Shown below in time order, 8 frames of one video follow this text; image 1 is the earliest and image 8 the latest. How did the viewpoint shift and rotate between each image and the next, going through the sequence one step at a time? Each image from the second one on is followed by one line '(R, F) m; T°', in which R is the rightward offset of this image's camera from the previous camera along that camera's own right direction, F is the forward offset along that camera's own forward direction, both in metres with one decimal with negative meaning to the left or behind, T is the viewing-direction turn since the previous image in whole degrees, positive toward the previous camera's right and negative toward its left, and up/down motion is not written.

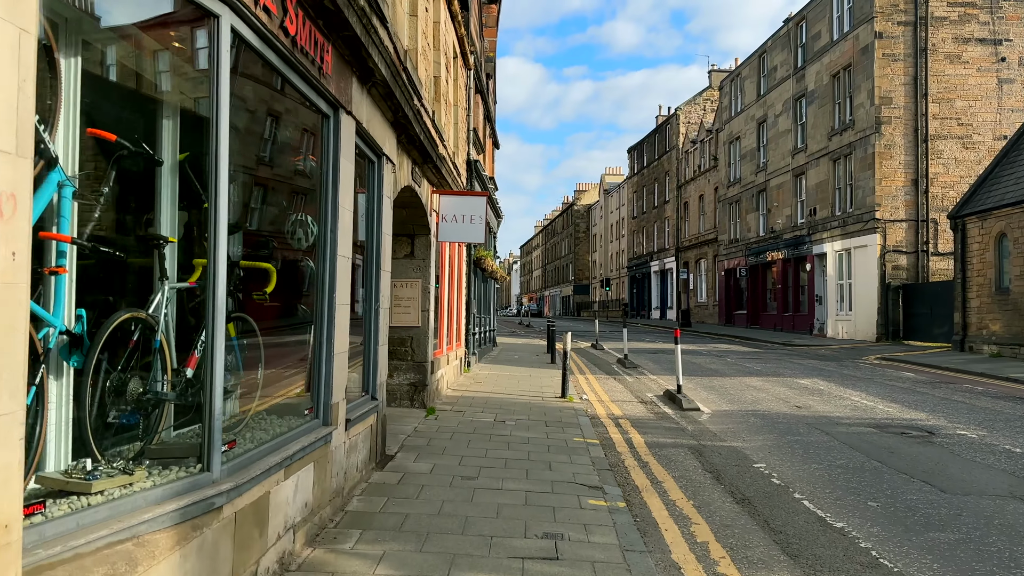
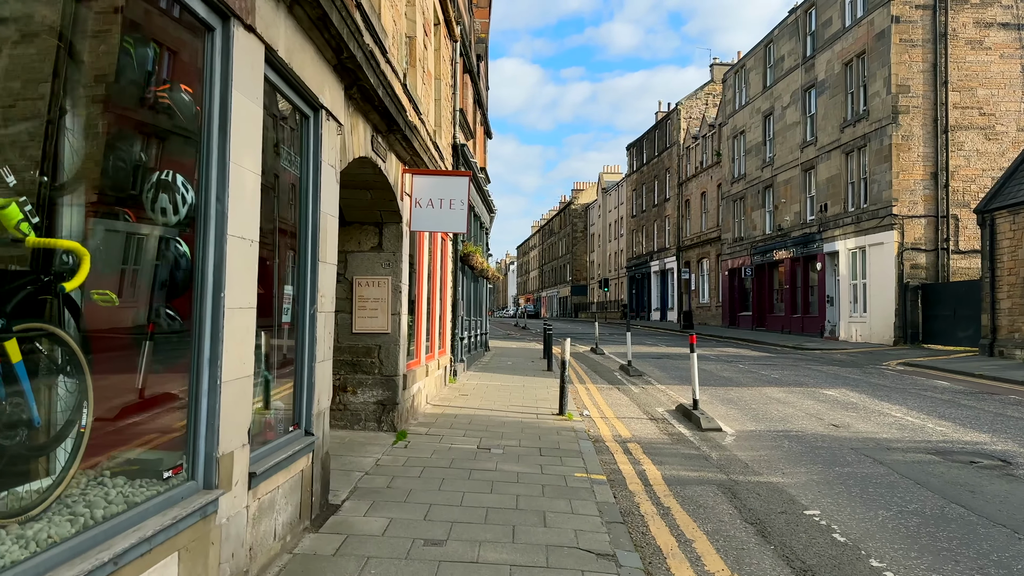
(+0.1, +1.5) m; 0°
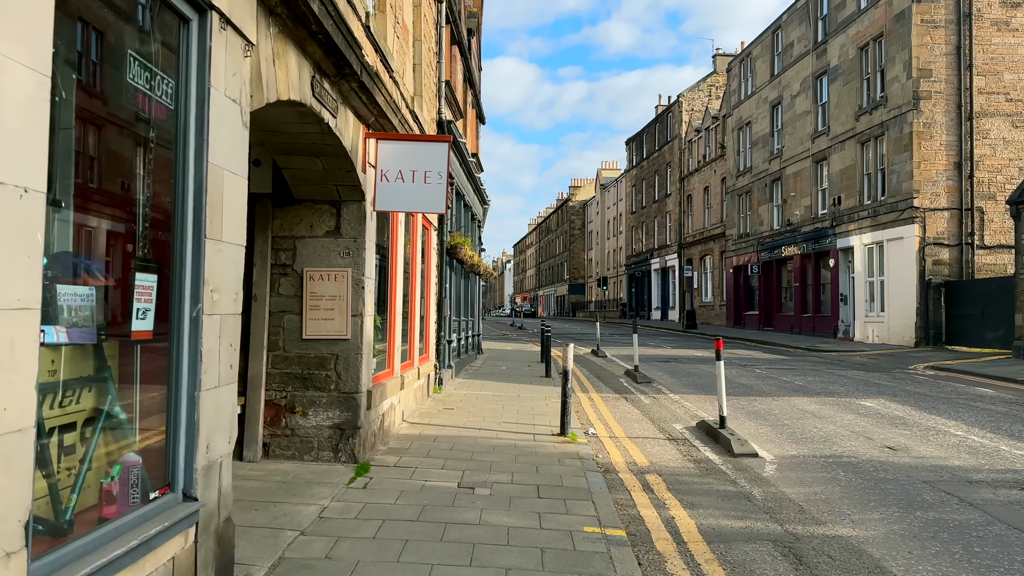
(0.0, +1.5) m; 0°
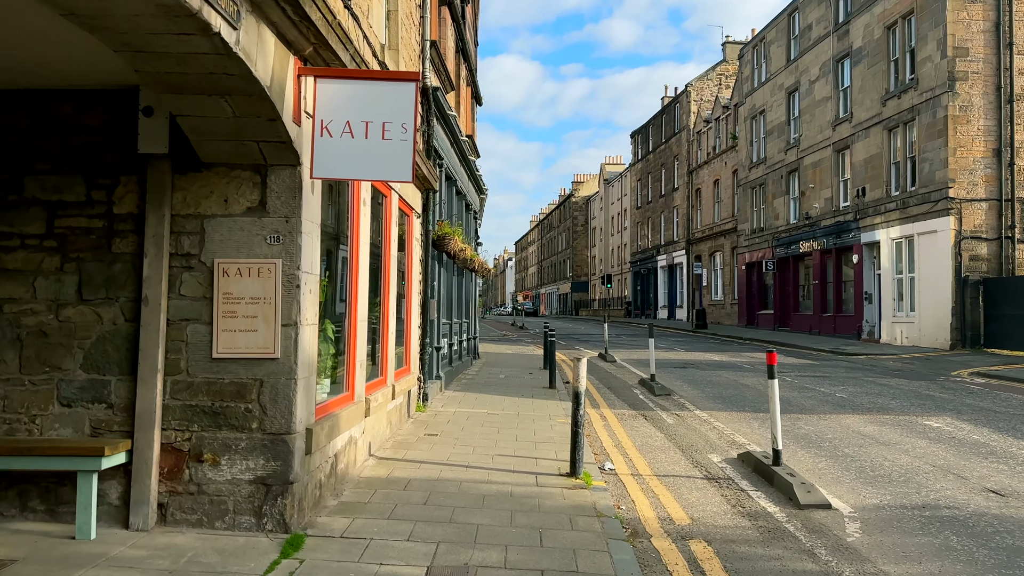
(0.0, +1.7) m; 0°
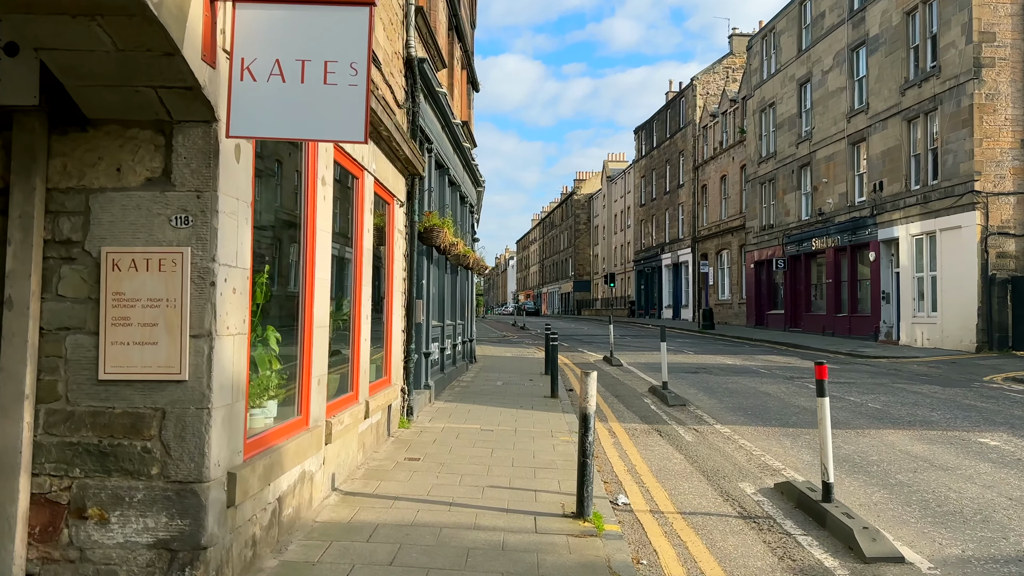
(+0.1, +1.1) m; 0°
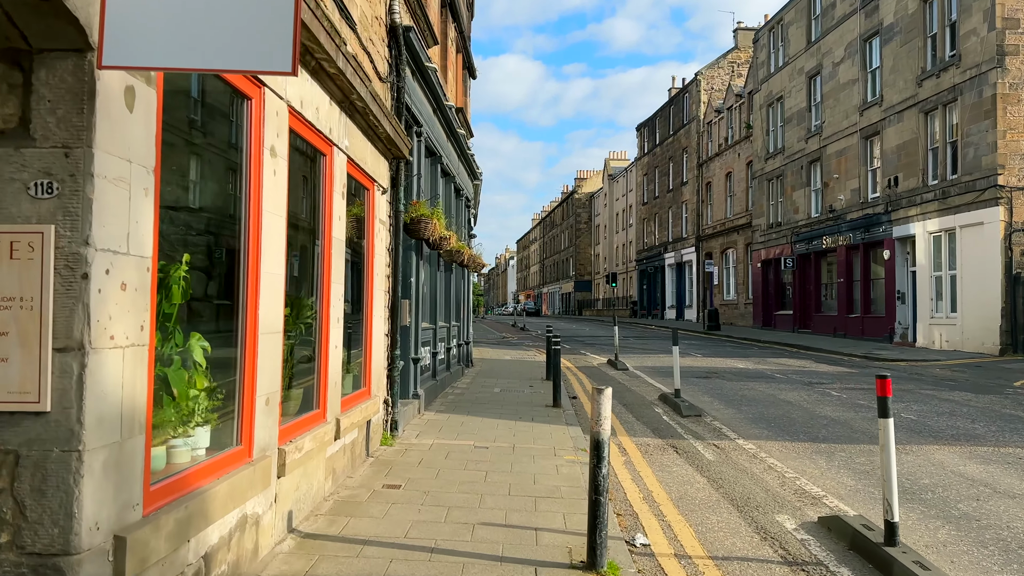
(0.0, +0.9) m; 0°
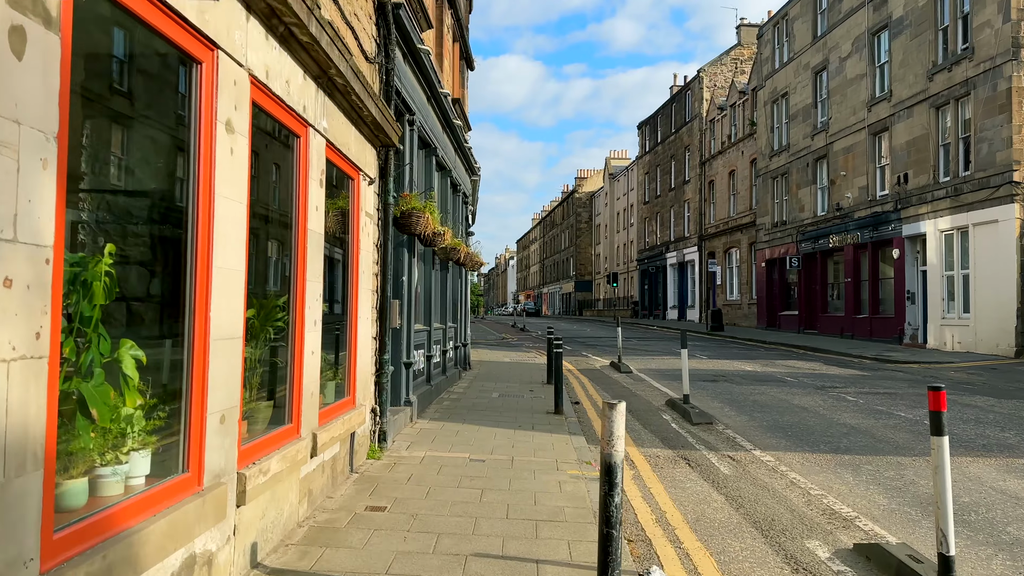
(0.0, +0.6) m; 0°
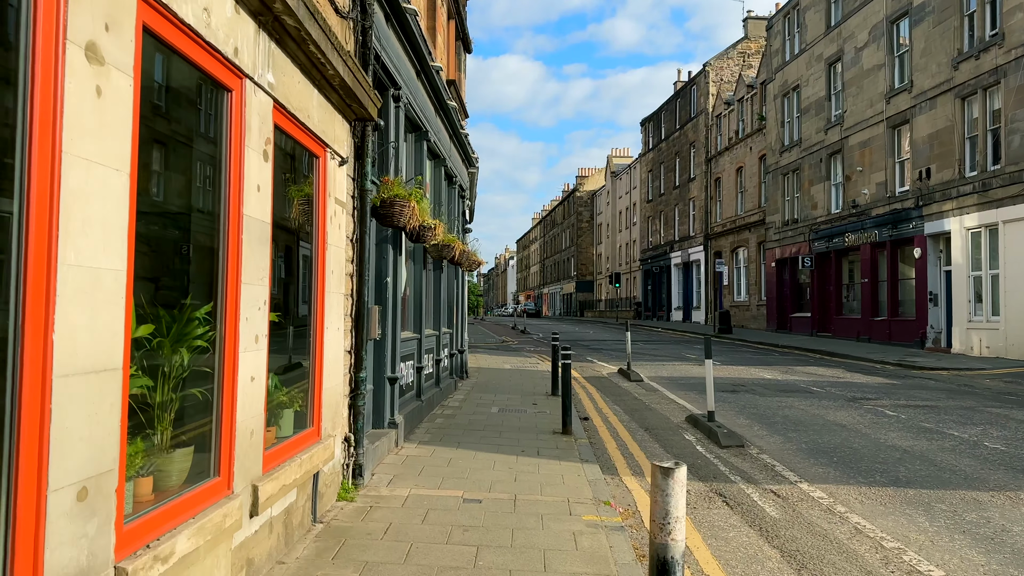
(0.0, +1.1) m; 0°
